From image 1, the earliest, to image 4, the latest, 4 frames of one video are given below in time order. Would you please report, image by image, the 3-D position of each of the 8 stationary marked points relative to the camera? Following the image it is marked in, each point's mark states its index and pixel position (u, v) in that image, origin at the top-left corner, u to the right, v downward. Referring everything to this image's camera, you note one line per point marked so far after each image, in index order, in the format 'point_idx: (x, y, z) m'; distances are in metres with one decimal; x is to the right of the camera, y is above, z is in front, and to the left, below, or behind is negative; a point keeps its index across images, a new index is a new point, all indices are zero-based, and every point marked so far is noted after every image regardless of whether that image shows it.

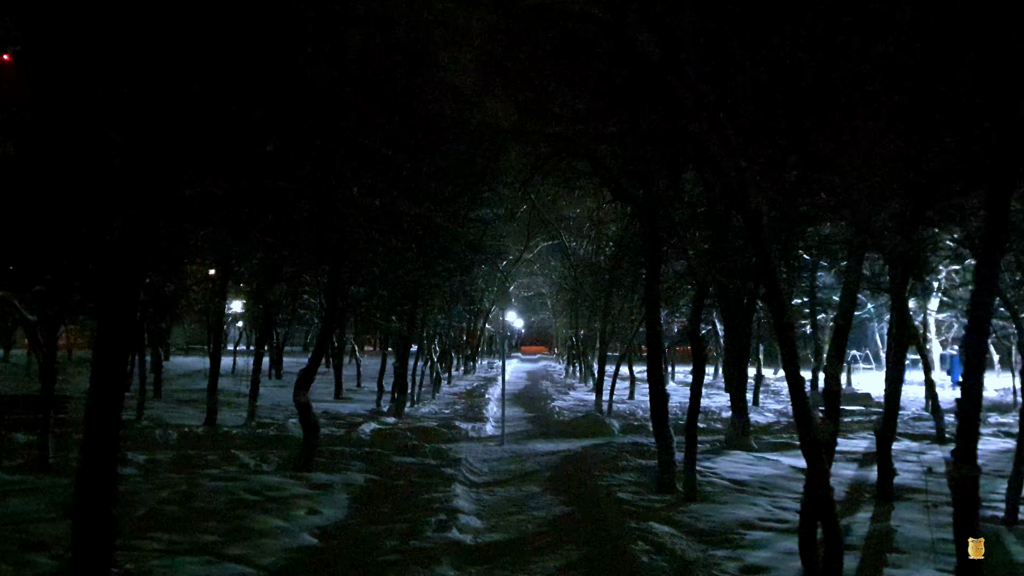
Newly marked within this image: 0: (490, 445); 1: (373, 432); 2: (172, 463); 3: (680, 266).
0: (-0.4, -2.8, +14.9) m
1: (-2.5, -2.7, +15.3) m
2: (-4.6, -2.4, +11.4) m
3: (+2.8, +0.4, +13.7) m
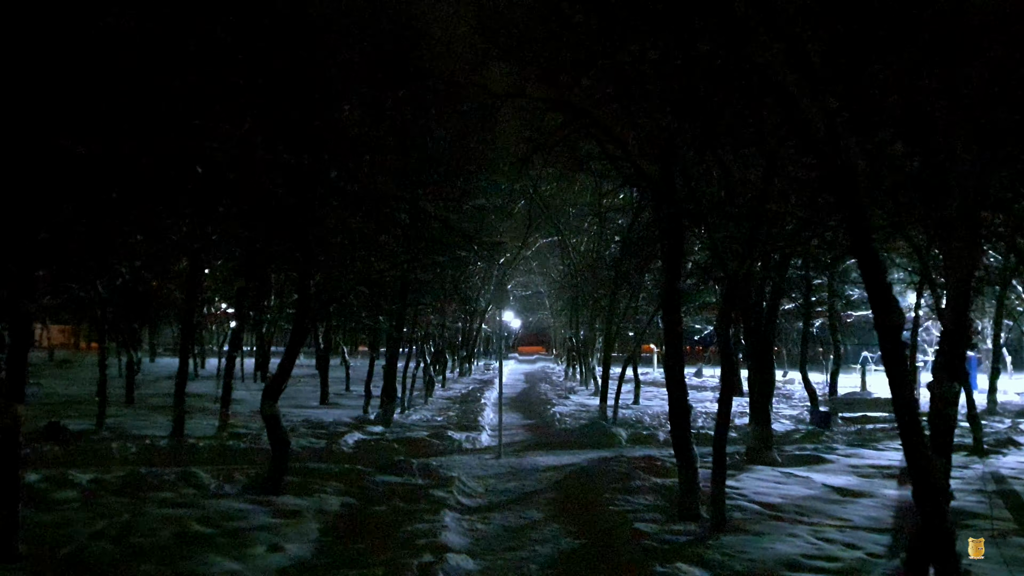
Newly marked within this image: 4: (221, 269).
0: (-0.4, -2.7, +13.4) m
1: (-2.6, -2.6, +13.9) m
2: (-4.6, -2.3, +9.9) m
3: (+2.7, +0.4, +12.3) m
4: (-6.2, +0.4, +17.9) m
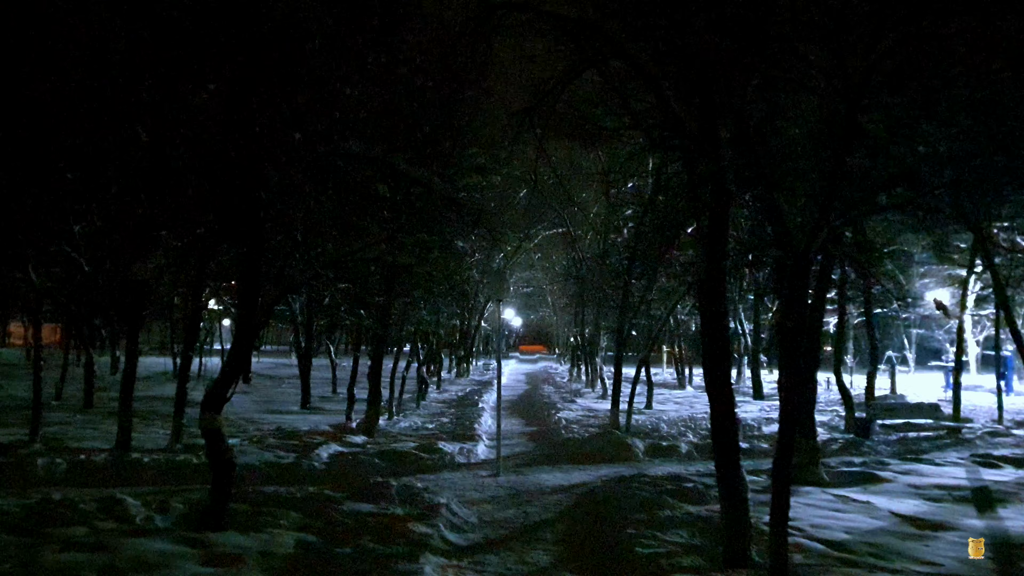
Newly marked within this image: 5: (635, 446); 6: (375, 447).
0: (-0.4, -2.6, +11.4) m
1: (-2.6, -2.4, +11.9) m
2: (-4.6, -2.2, +8.0) m
3: (+2.8, +0.6, +10.3) m
4: (-6.2, +0.6, +15.9) m
5: (+2.0, -2.6, +13.7) m
6: (-2.2, -2.5, +13.3) m
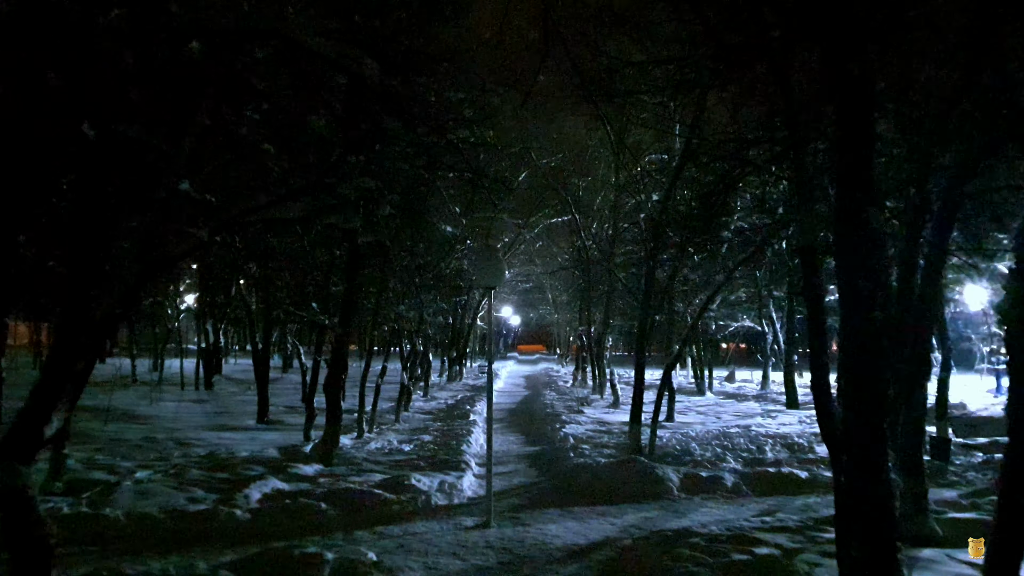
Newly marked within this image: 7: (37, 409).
0: (-0.5, -2.4, +8.3) m
1: (-2.6, -2.3, +8.8) m
2: (-4.7, -2.0, +4.8) m
3: (+2.7, +0.8, +7.1) m
4: (-6.3, +0.8, +12.8) m
5: (+2.0, -2.4, +10.6) m
6: (-2.2, -2.3, +10.2) m
7: (-2.9, -0.7, +5.0) m
